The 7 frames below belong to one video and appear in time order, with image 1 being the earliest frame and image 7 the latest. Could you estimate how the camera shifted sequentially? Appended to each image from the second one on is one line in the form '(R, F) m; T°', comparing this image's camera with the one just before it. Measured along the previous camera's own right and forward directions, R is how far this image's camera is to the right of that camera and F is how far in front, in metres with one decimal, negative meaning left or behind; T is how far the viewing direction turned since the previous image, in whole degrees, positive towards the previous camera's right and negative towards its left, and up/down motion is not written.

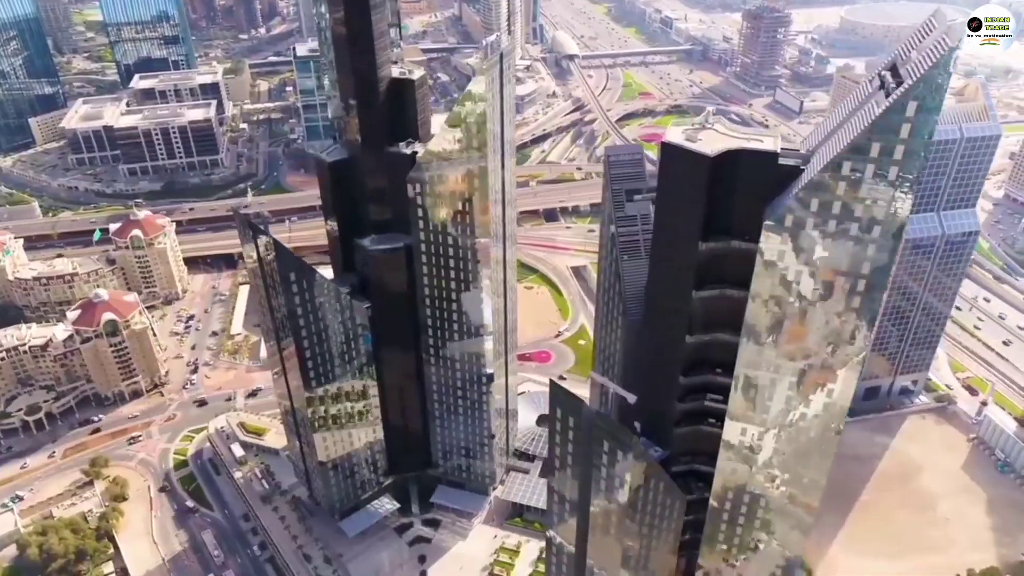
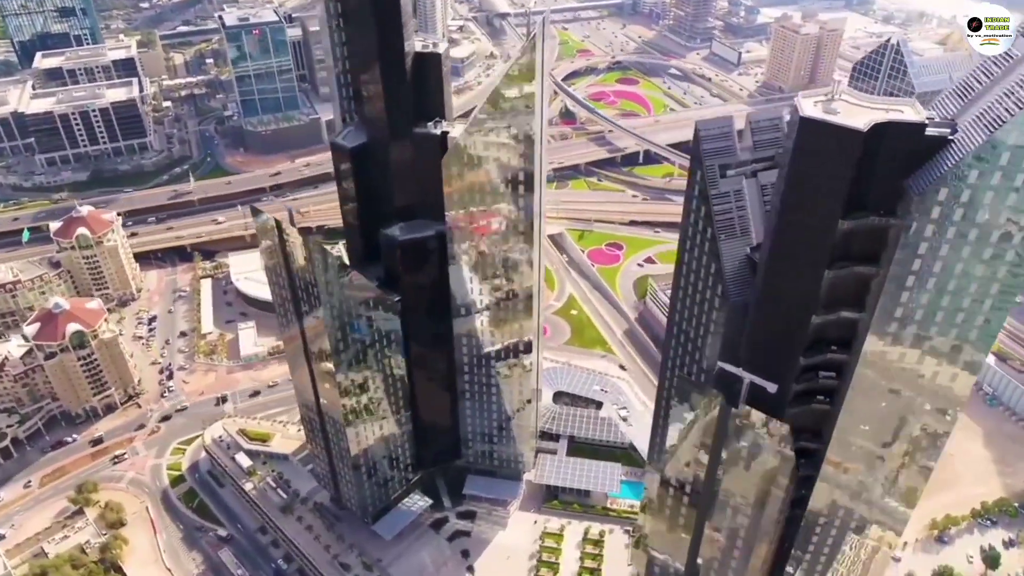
(-25.2, +8.9) m; +6°
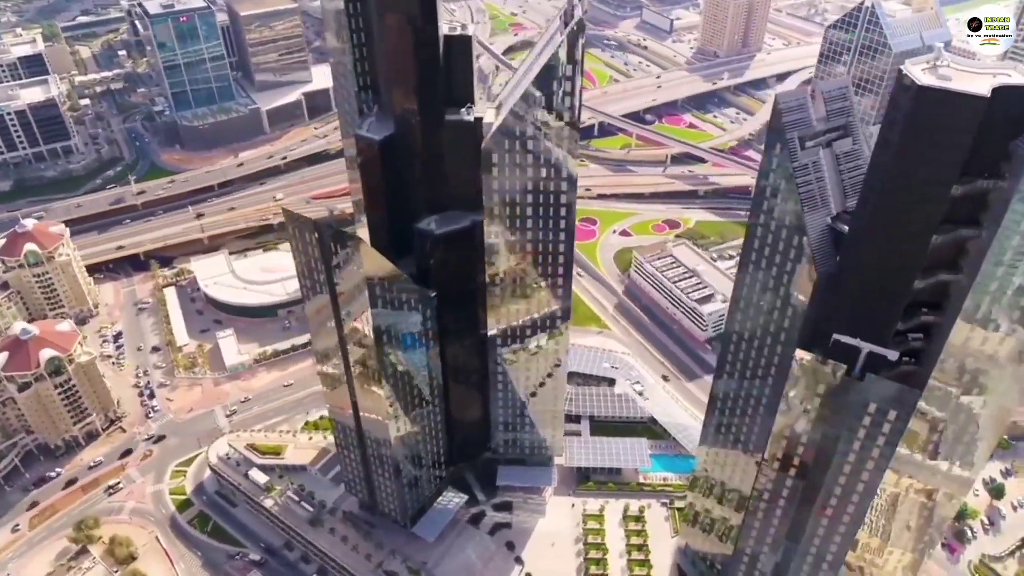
(-24.3, +5.0) m; +6°
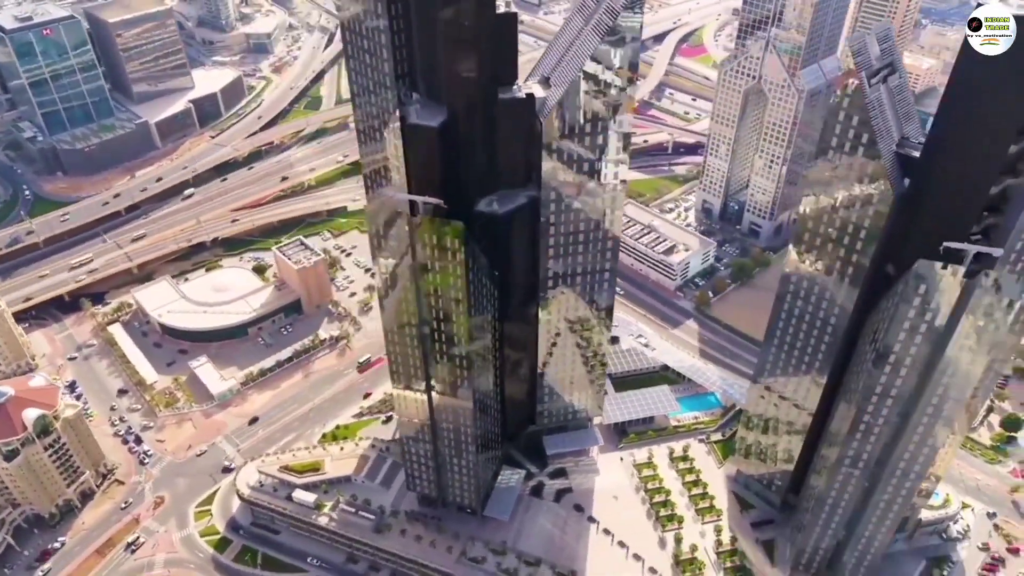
(-42.0, +1.6) m; +12°
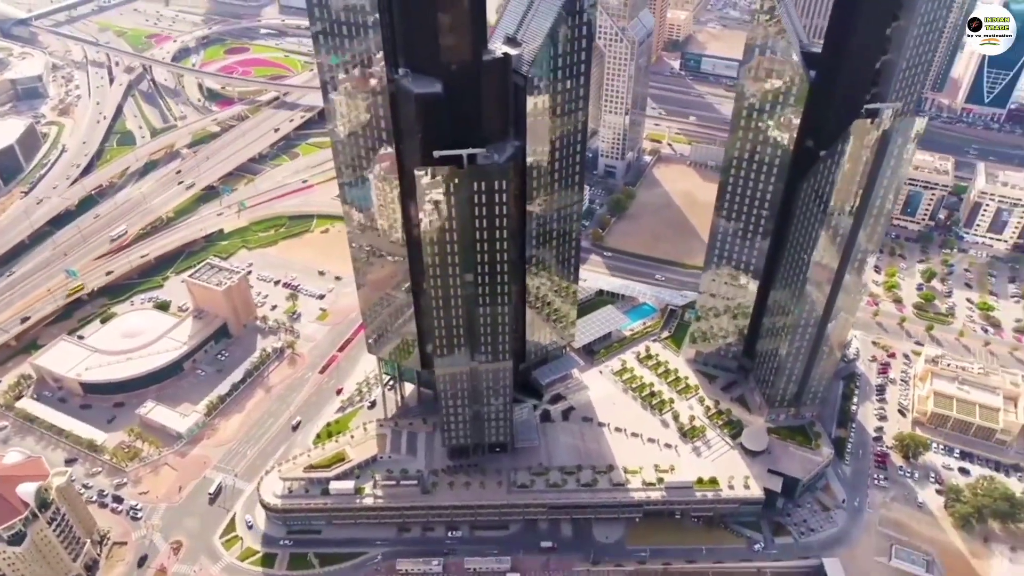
(-53.1, -9.0) m; +17°
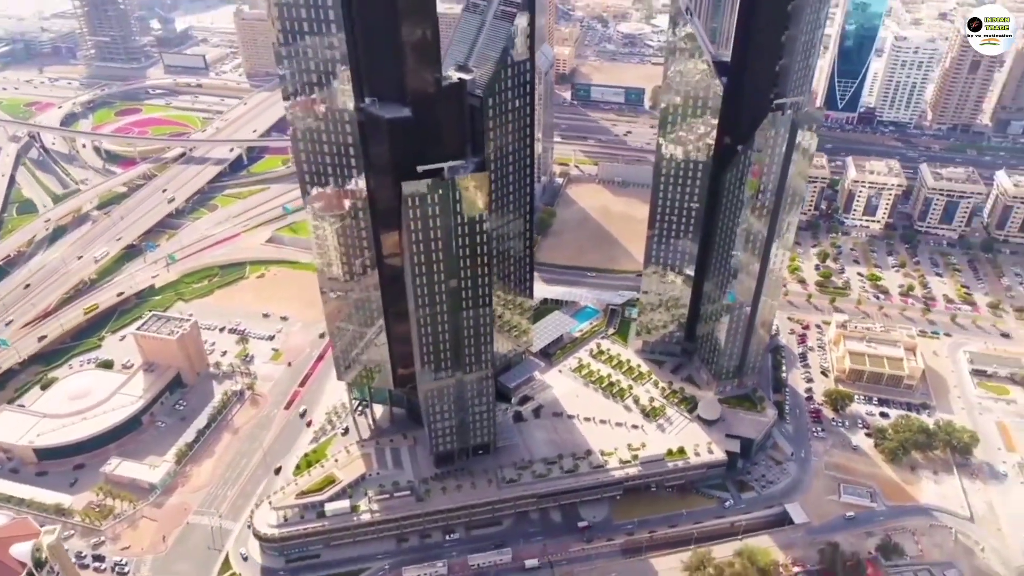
(-20.7, -11.3) m; +9°
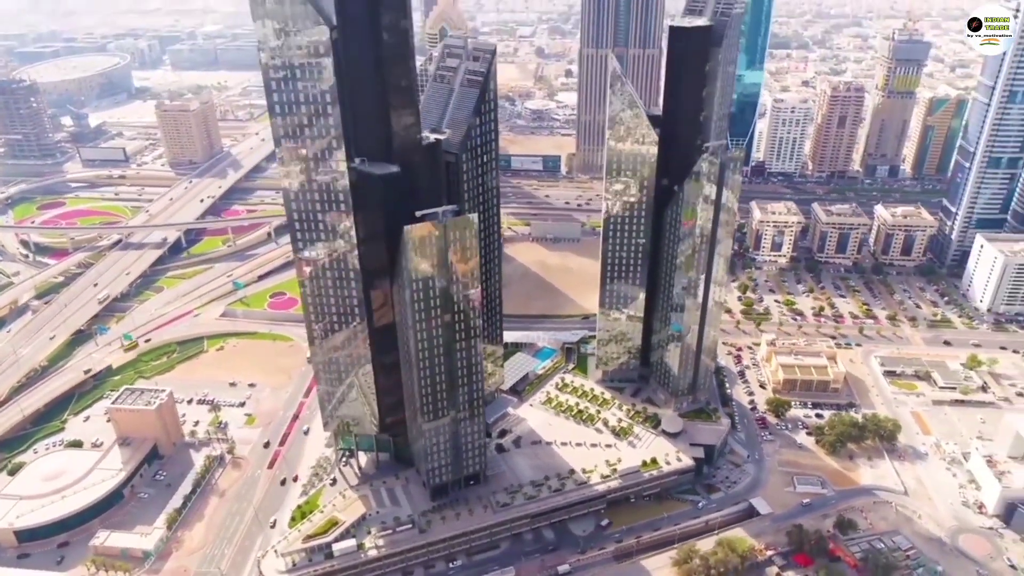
(-20.4, -17.0) m; +8°
